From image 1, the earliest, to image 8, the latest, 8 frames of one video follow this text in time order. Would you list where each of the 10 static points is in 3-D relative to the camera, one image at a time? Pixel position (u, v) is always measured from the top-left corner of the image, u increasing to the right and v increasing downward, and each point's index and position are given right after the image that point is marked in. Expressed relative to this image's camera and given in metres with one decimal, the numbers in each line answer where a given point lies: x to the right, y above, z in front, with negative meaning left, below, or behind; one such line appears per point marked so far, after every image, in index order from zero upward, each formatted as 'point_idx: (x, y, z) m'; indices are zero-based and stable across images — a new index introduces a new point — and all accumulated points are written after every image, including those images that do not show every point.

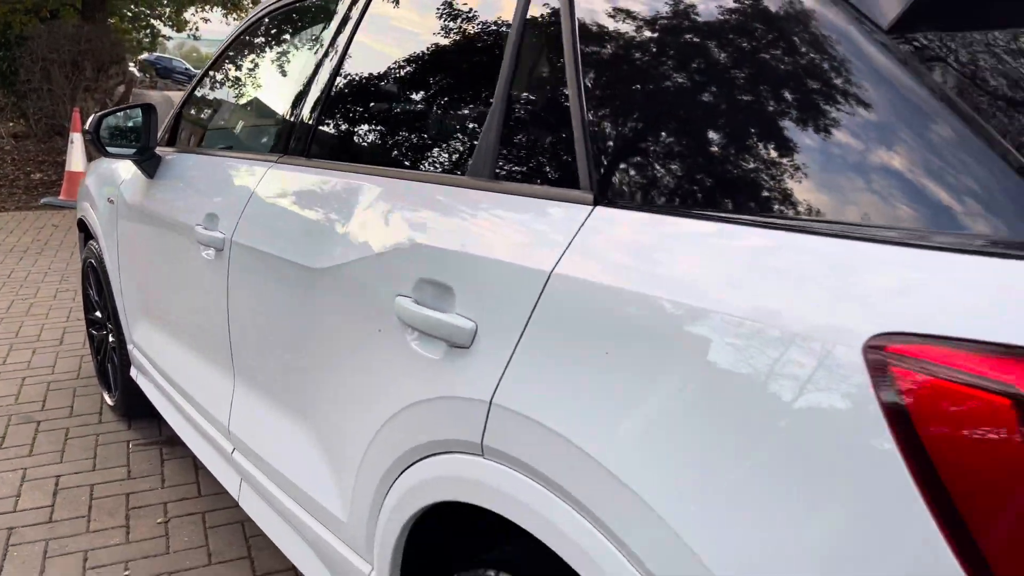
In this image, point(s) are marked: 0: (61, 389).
0: (-2.2, -0.5, +3.9) m
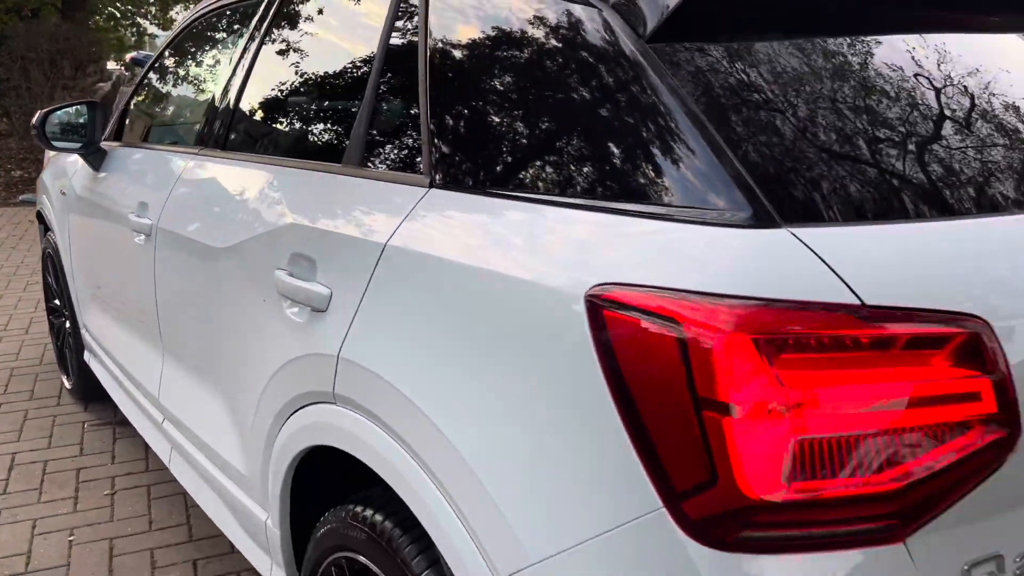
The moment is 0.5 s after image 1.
0: (-2.5, -0.4, +4.0) m
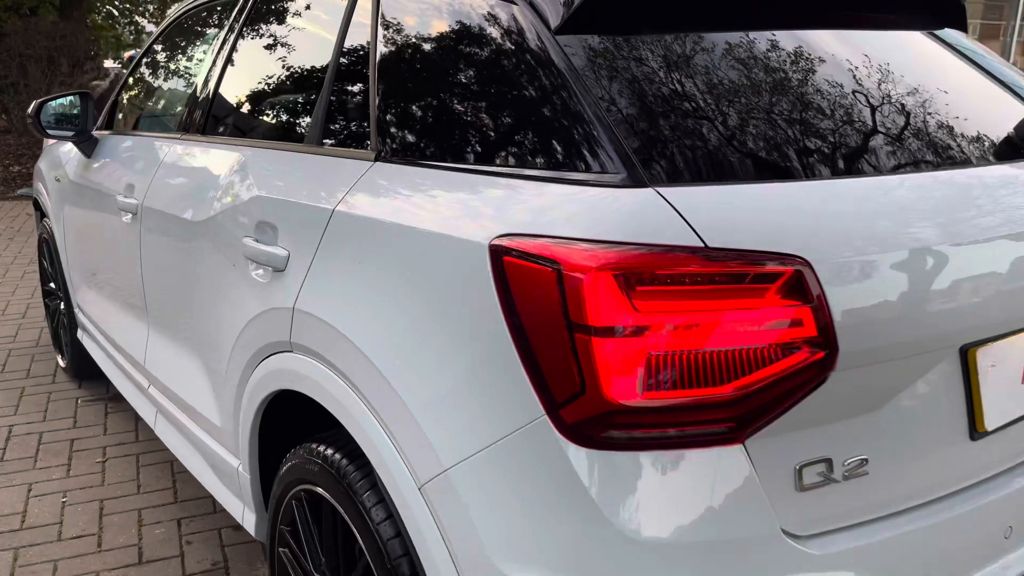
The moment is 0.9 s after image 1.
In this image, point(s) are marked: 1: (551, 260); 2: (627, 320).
0: (-2.6, -0.4, +4.2) m
1: (0.0, 0.0, +1.1) m
2: (+0.2, 0.0, +1.1) m
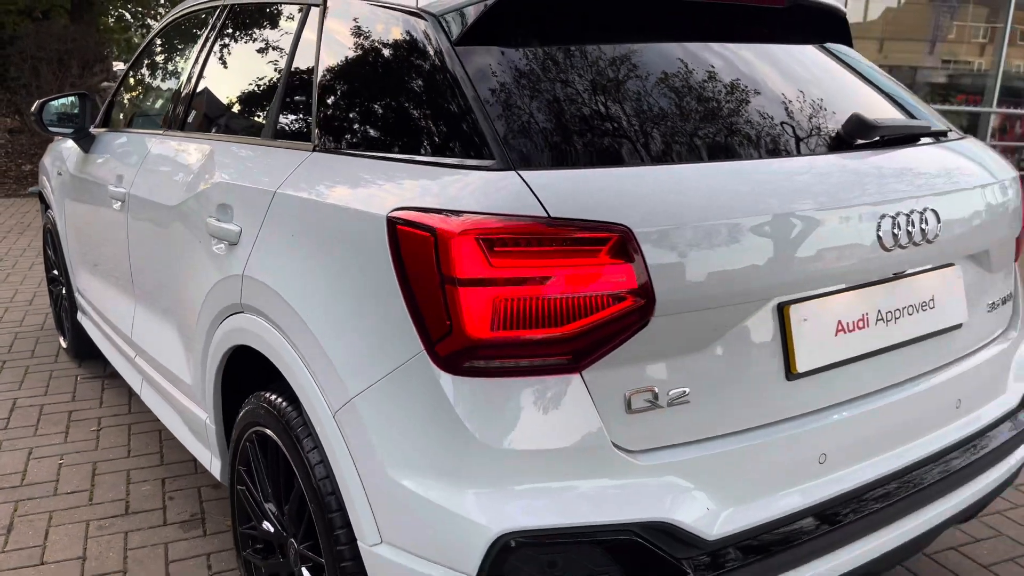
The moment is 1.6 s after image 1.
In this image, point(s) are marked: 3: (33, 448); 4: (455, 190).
0: (-2.8, -0.3, +4.5) m
1: (-0.1, +0.1, +1.4) m
2: (0.0, 0.0, +1.3) m
3: (-2.0, -0.7, +3.3) m
4: (-0.1, +0.2, +1.5) m
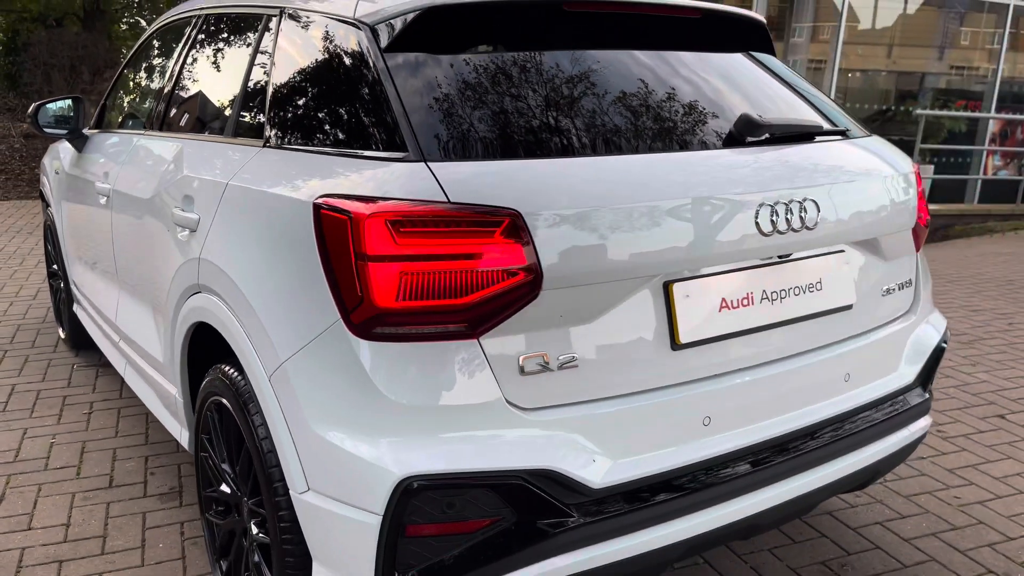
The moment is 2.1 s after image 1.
0: (-2.9, -0.2, +4.8) m
1: (-0.3, +0.2, +1.6) m
2: (-0.2, +0.1, +1.5) m
3: (-2.1, -0.6, +3.5) m
4: (-0.3, +0.2, +1.7) m
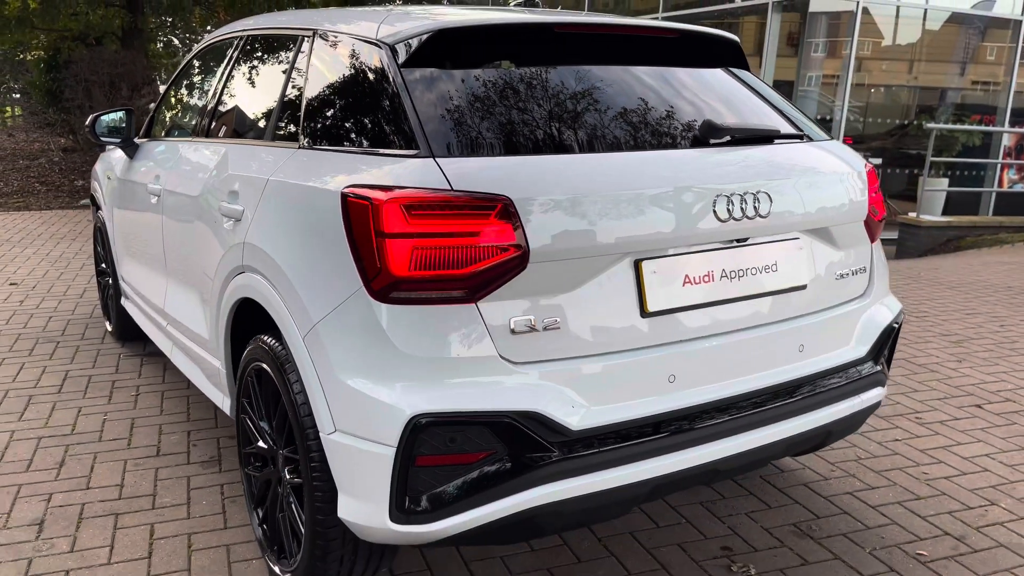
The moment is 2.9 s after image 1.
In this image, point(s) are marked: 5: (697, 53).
0: (-2.8, -0.2, +5.2) m
1: (-0.3, +0.2, +1.9) m
2: (-0.2, +0.1, +1.9) m
3: (-2.1, -0.6, +3.9) m
4: (-0.3, +0.3, +2.0) m
5: (+0.6, +0.8, +2.8) m
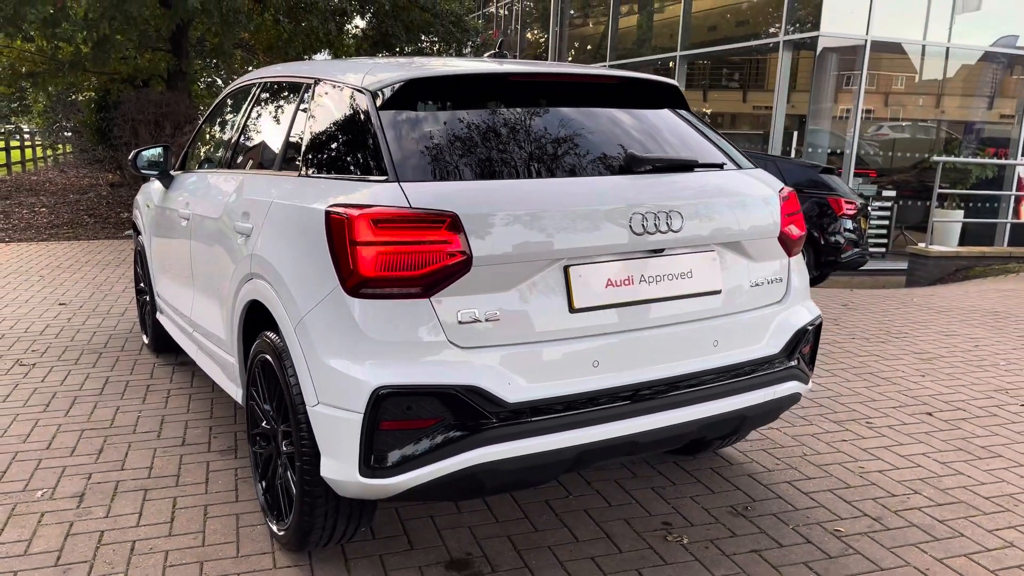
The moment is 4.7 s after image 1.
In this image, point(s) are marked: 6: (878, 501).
0: (-2.8, -0.4, +5.7) m
1: (-0.5, +0.2, +2.4) m
2: (-0.4, +0.1, +2.4) m
3: (-2.2, -0.6, +4.4) m
4: (-0.5, +0.3, +2.5) m
5: (+0.5, +0.8, +3.2) m
6: (+1.5, -0.9, +3.3) m
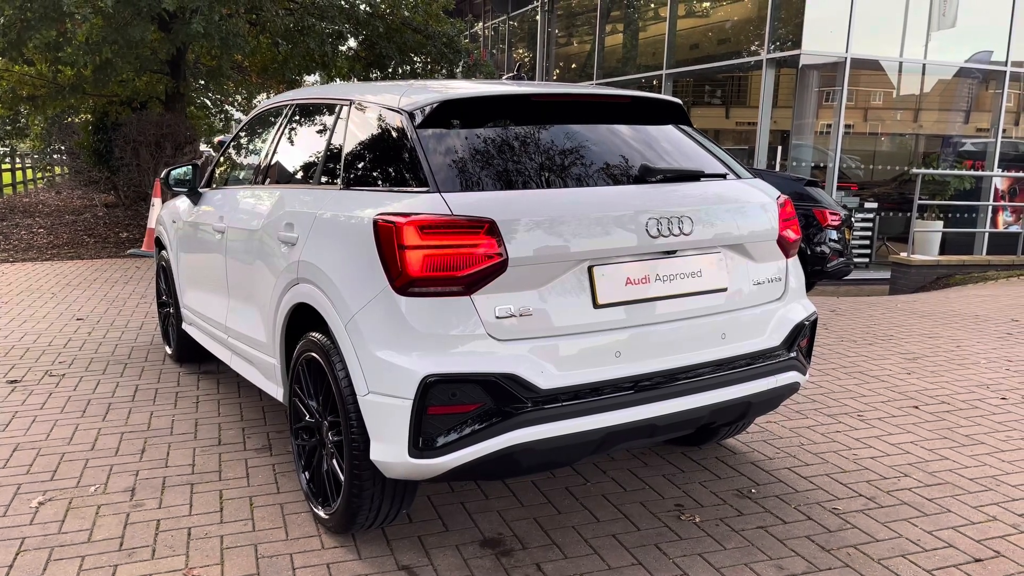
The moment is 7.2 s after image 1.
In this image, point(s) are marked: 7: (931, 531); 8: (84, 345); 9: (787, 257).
0: (-2.8, -0.5, +6.0) m
1: (-0.4, +0.2, +2.7) m
2: (-0.3, +0.1, +2.6) m
3: (-2.1, -0.7, +4.6) m
4: (-0.4, +0.3, +2.8) m
5: (+0.6, +0.8, +3.5) m
6: (+1.6, -0.9, +3.6) m
7: (+1.7, -1.0, +3.2) m
8: (-3.2, -0.4, +6.0) m
9: (+1.1, +0.1, +3.3) m
